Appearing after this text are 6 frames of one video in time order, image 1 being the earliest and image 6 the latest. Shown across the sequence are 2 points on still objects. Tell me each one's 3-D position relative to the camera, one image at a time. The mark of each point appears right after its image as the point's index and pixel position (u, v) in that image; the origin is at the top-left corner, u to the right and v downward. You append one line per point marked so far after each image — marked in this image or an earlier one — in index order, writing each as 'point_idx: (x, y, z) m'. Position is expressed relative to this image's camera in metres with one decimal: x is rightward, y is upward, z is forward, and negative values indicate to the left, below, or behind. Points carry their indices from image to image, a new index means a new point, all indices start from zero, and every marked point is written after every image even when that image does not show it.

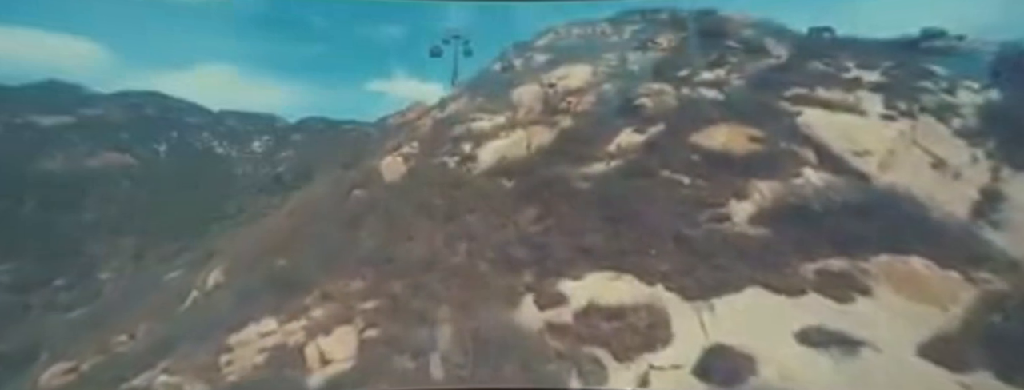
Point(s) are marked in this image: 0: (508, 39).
0: (-0.1, +1.4, +4.6) m
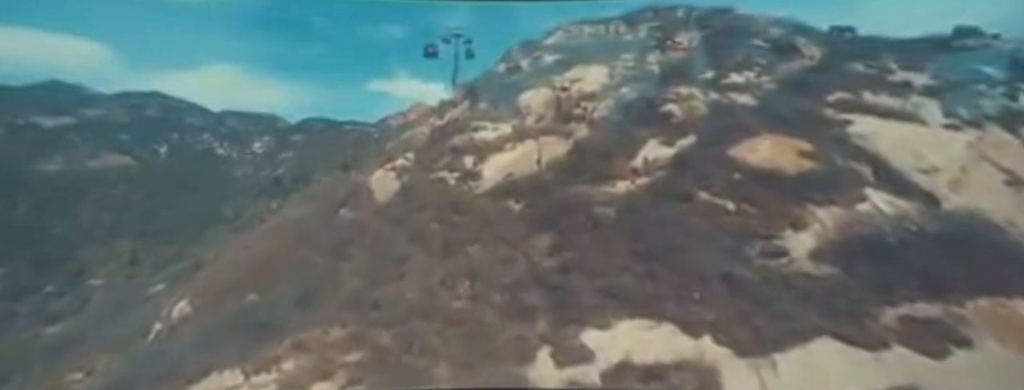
0: (0.0, +1.3, +4.0) m
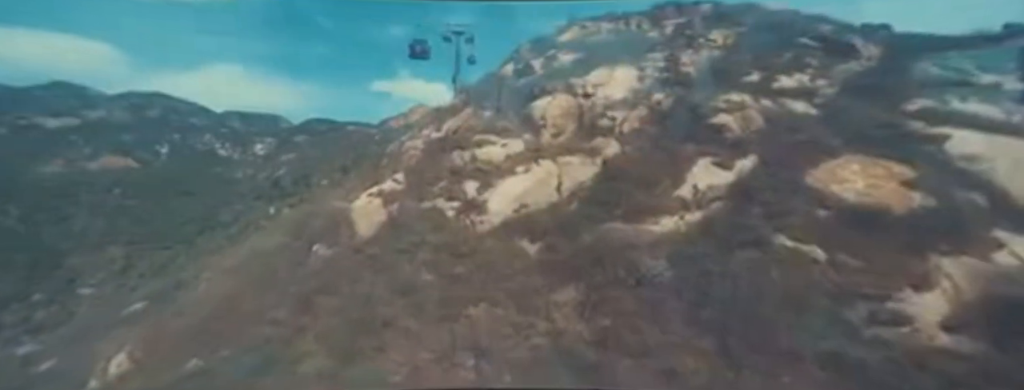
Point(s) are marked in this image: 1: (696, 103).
0: (0.0, +1.0, +3.2) m
1: (+1.2, +0.6, +3.2) m
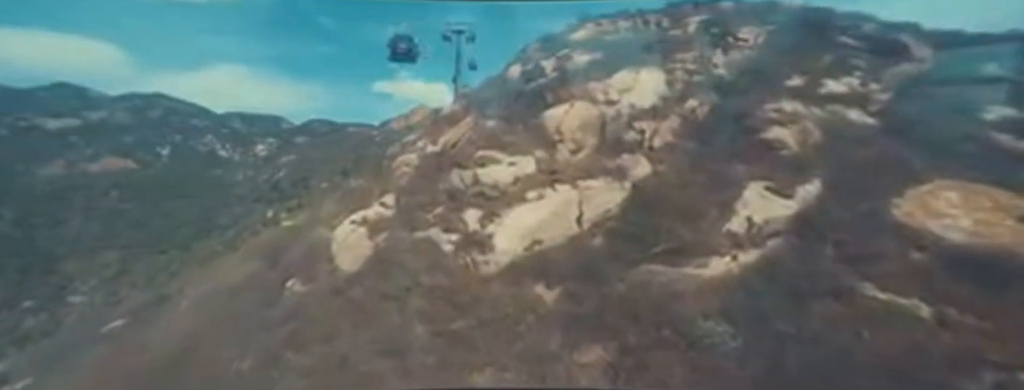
0: (+0.1, +0.9, +2.7) m
1: (+1.2, +0.5, +2.7) m
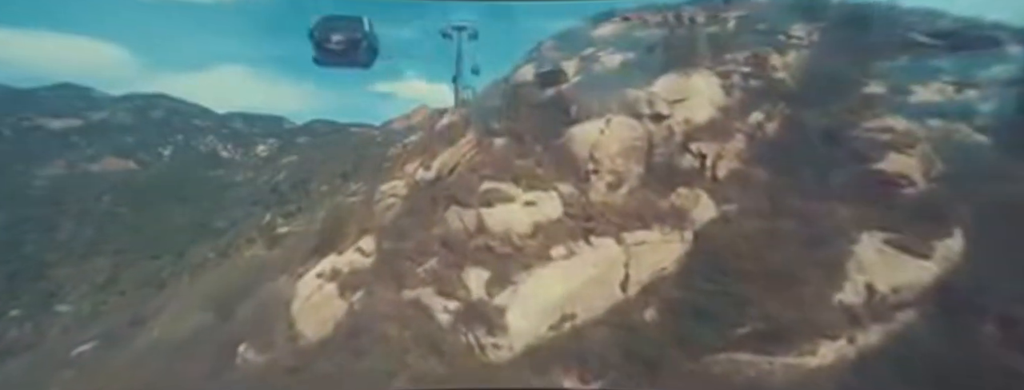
0: (+0.2, +0.7, +2.0) m
1: (+1.3, +0.3, +1.9) m
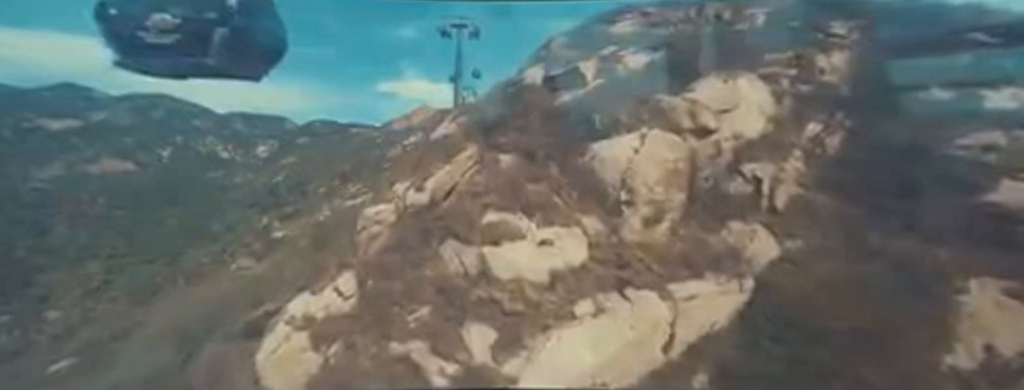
0: (+0.2, +0.6, +1.6) m
1: (+1.3, +0.1, +1.5) m
